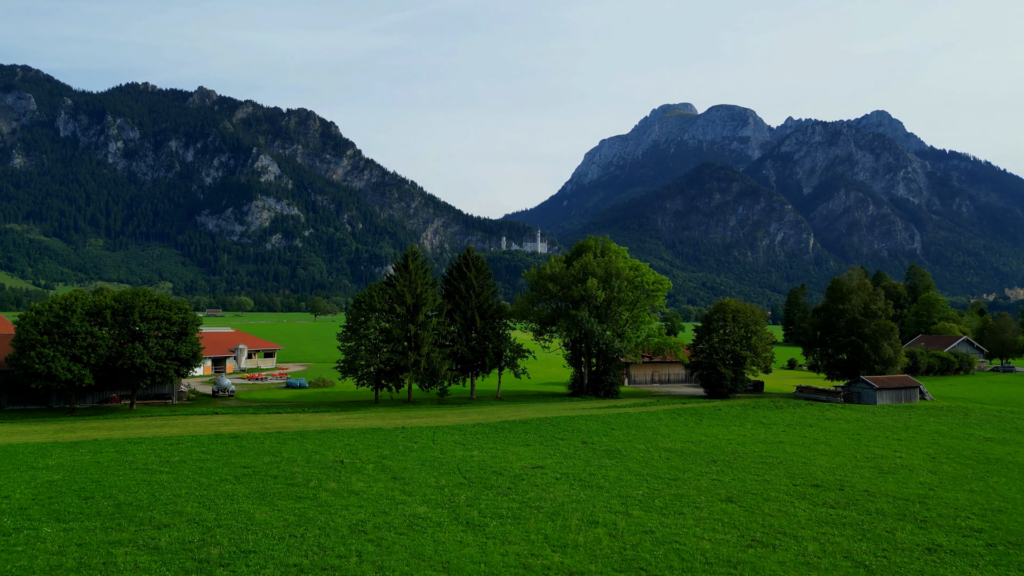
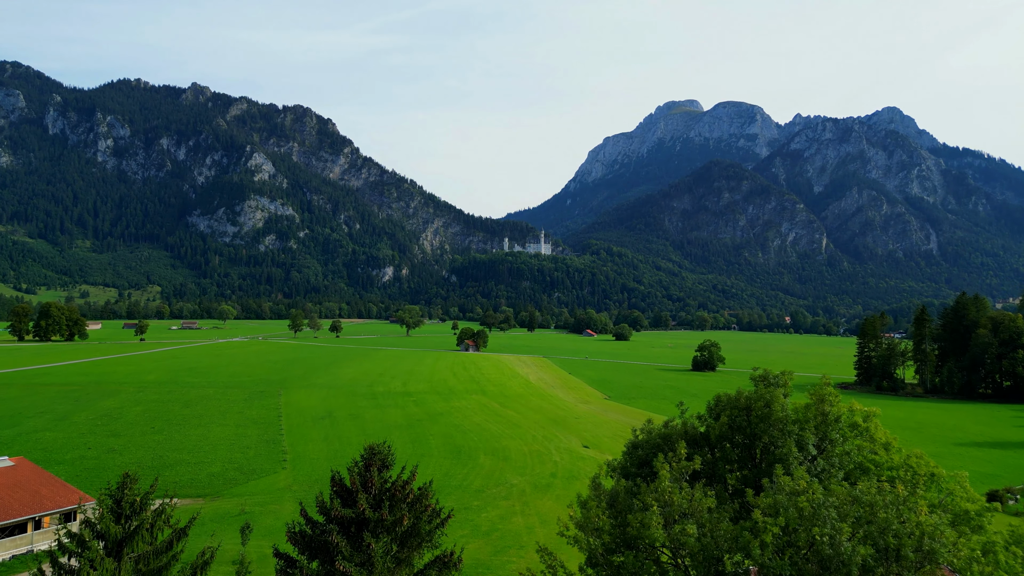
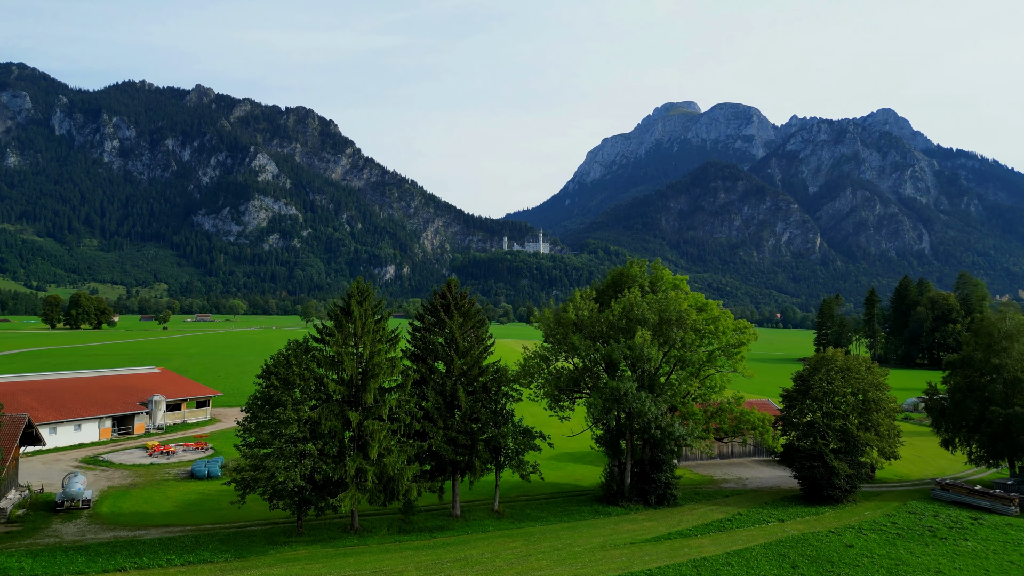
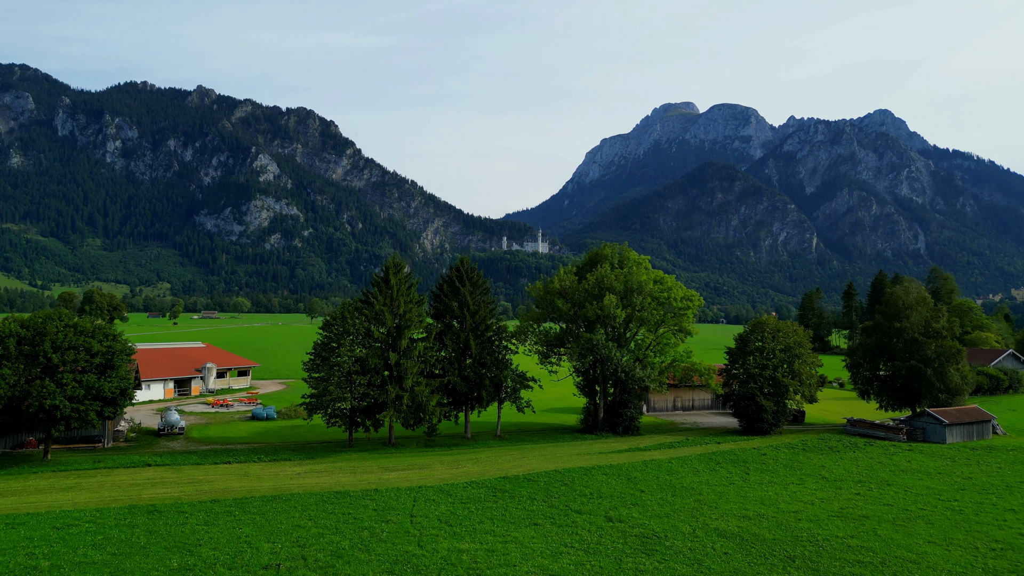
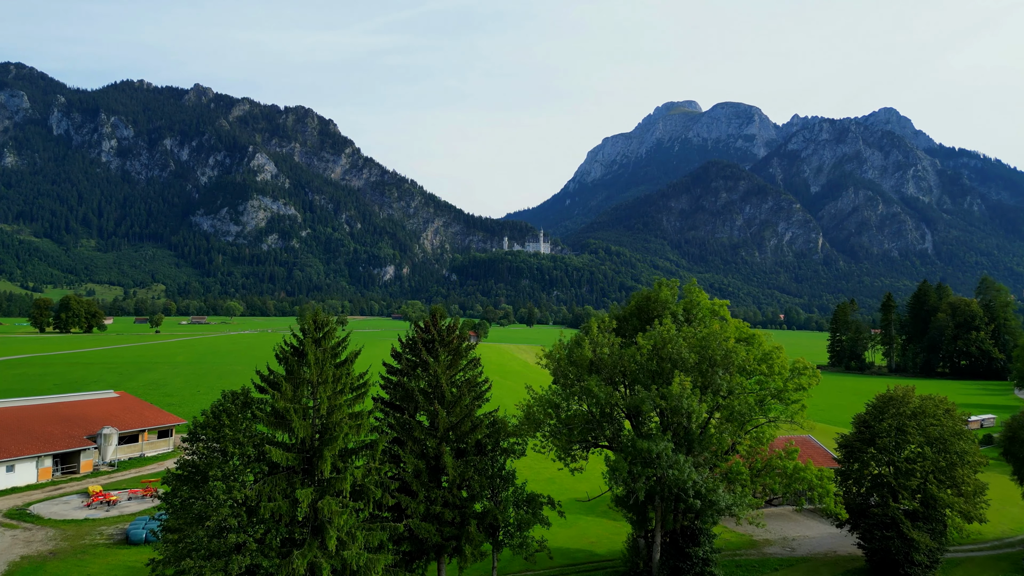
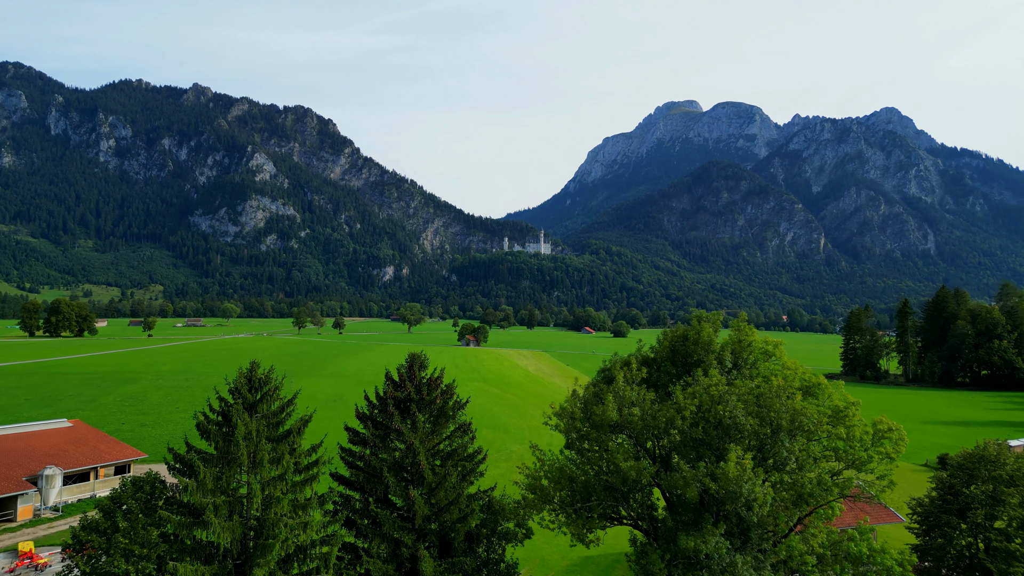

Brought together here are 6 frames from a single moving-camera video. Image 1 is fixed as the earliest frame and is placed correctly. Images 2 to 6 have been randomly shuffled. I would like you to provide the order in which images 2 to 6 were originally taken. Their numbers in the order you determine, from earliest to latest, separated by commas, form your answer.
4, 3, 5, 6, 2
